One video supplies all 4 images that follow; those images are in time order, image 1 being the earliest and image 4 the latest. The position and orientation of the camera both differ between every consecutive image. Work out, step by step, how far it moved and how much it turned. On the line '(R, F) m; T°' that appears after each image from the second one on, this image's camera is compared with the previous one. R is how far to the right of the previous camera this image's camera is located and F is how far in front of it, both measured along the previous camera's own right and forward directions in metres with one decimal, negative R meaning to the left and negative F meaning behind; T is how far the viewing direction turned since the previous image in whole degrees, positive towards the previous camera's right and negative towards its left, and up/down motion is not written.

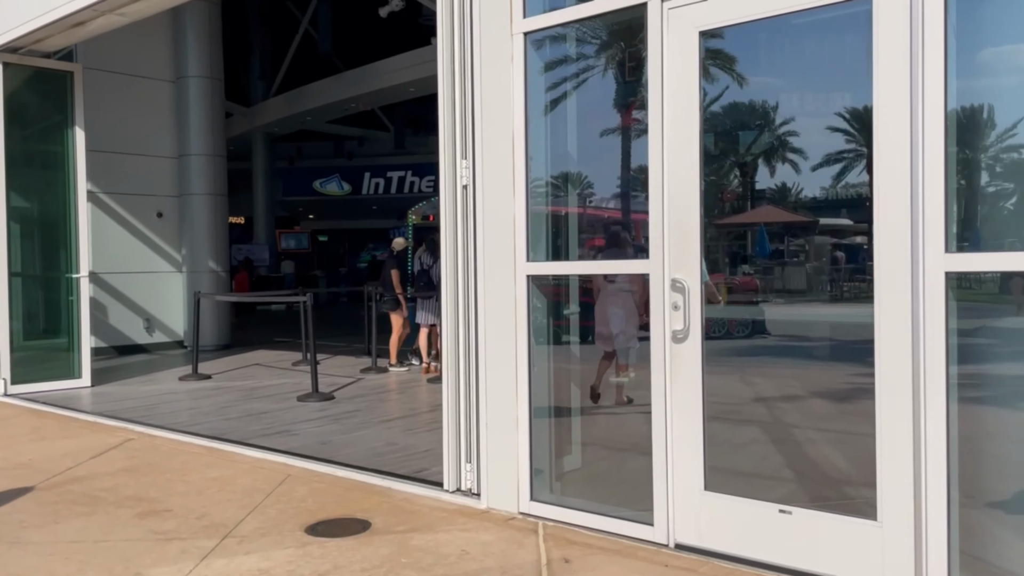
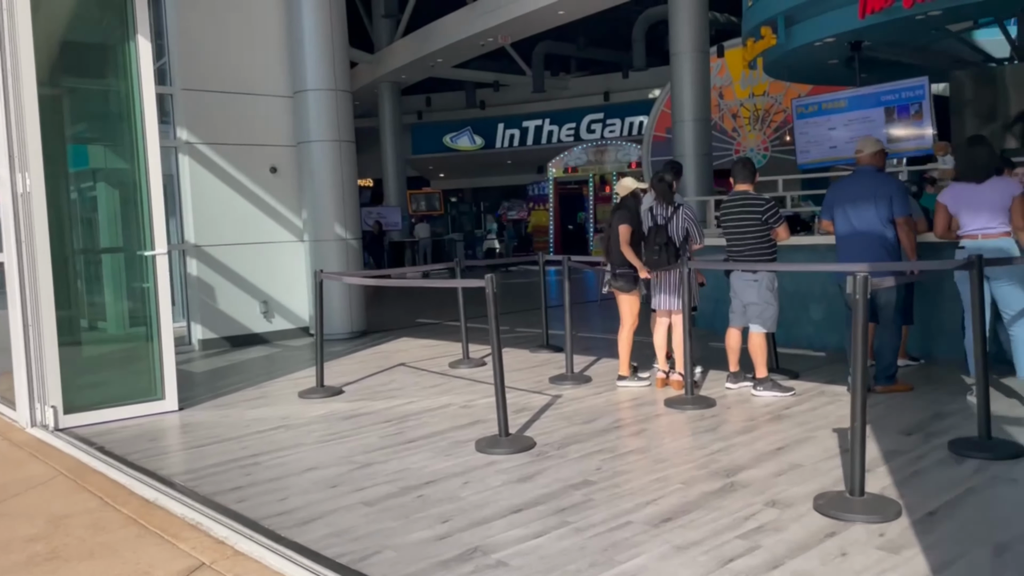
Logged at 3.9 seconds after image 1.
(-1.1, +3.3) m; -9°
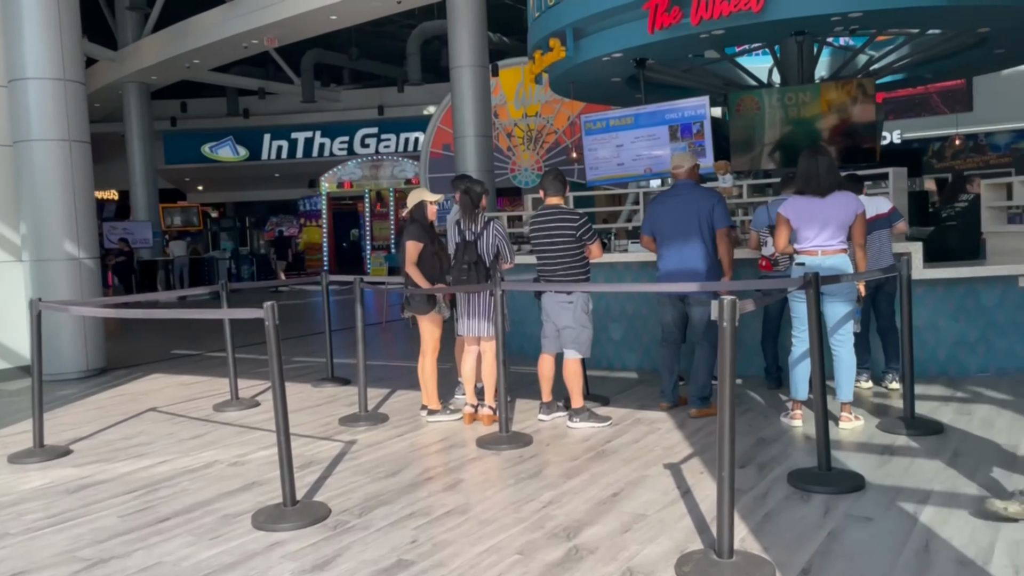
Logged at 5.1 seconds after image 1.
(-0.1, +0.8) m; +16°
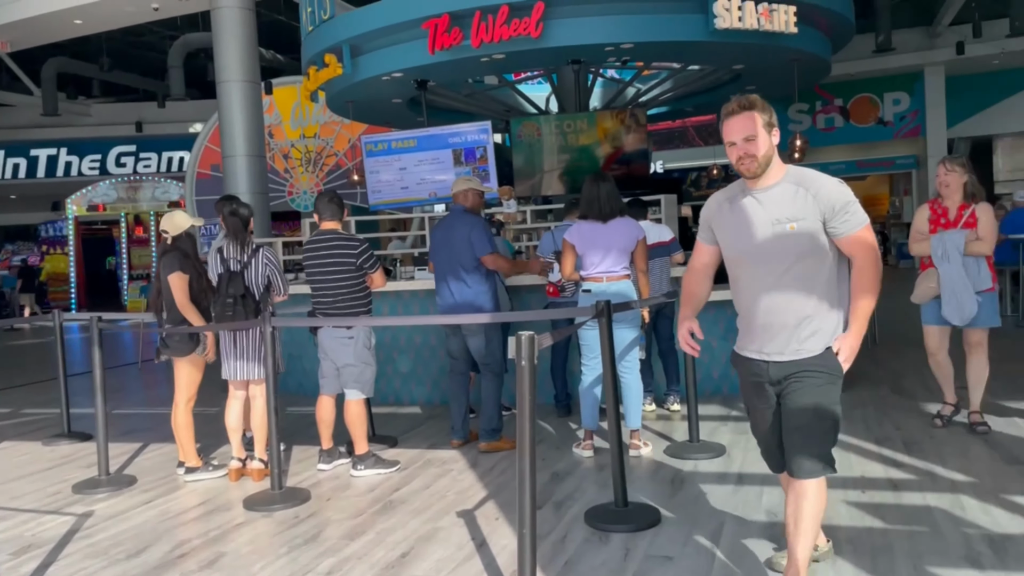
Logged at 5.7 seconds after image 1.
(+0.1, +0.4) m; +15°
